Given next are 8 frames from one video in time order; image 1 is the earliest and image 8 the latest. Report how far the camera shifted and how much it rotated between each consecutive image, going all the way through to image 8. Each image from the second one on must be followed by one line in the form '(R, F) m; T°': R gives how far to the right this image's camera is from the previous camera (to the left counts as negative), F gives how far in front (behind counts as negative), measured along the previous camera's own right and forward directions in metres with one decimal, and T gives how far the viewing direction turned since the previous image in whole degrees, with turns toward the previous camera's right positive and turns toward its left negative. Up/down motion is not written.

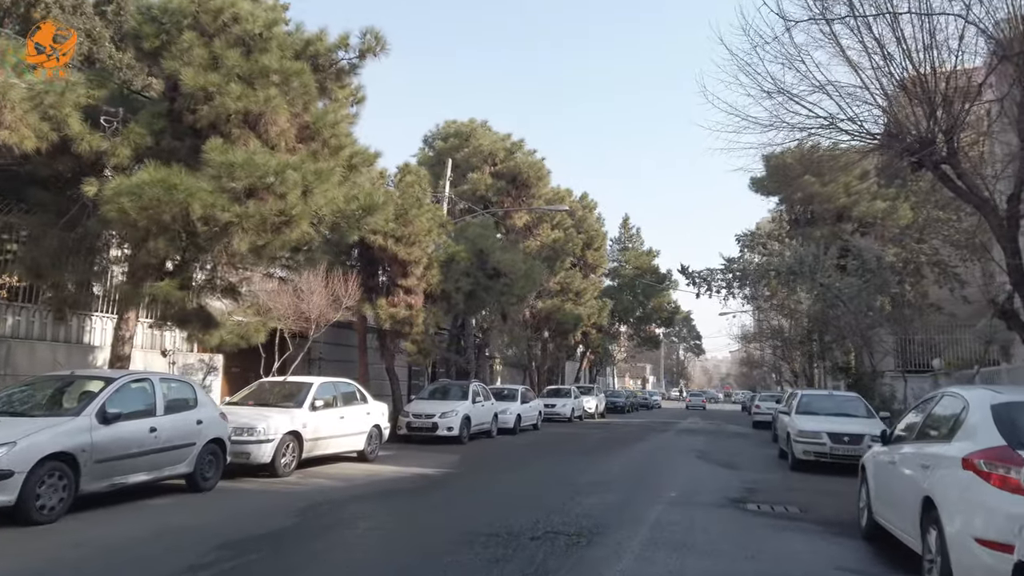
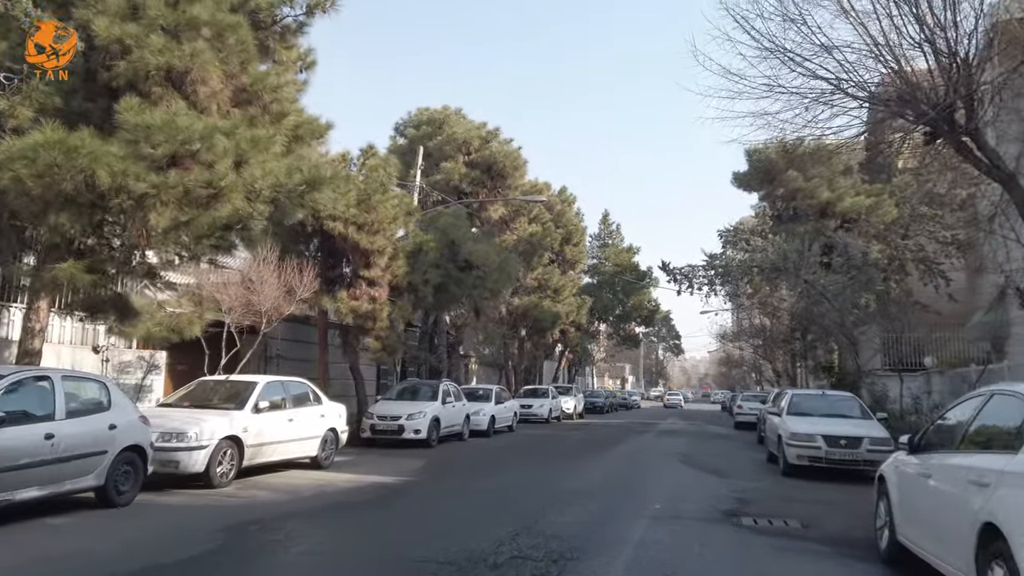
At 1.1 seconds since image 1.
(+0.2, +1.4) m; +2°
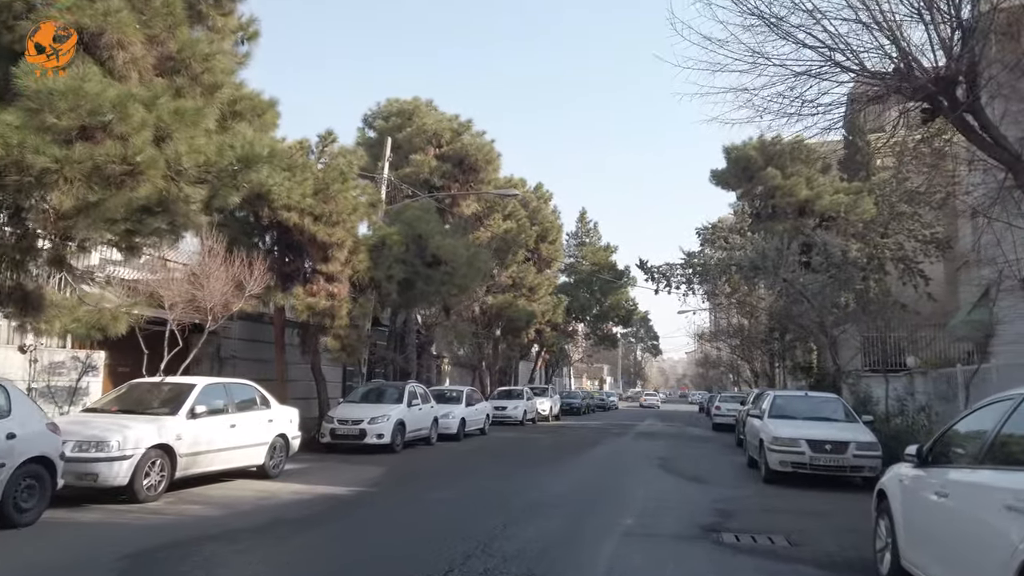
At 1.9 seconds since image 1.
(+0.3, +1.0) m; +2°
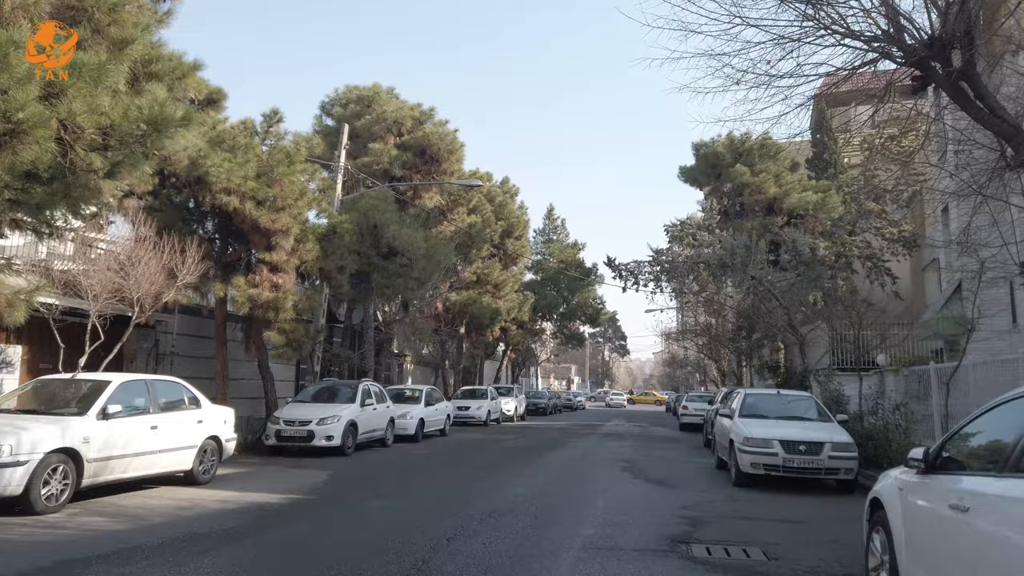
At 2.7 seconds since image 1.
(+0.2, +1.0) m; +2°
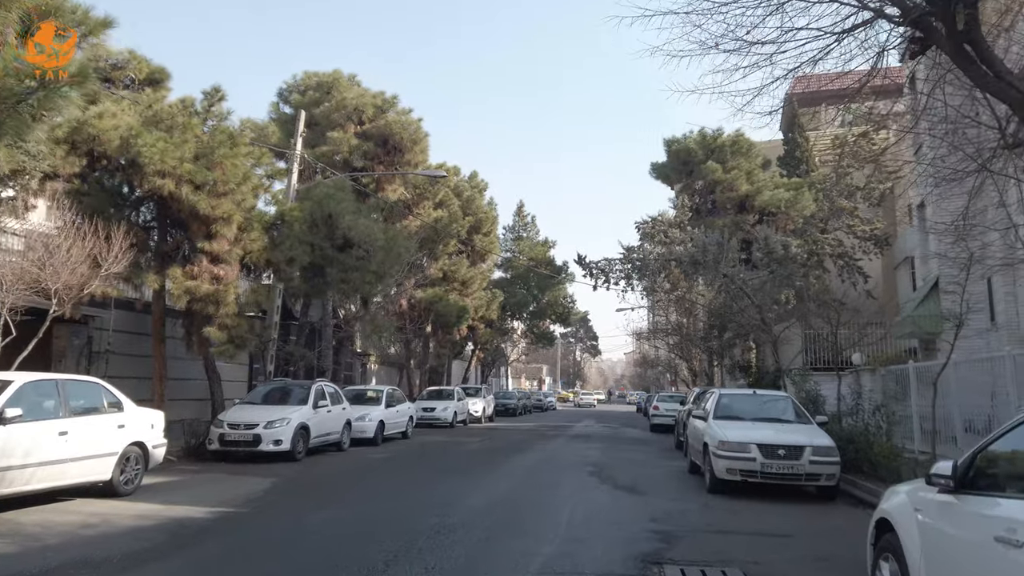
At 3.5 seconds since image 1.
(+0.2, +1.0) m; +2°
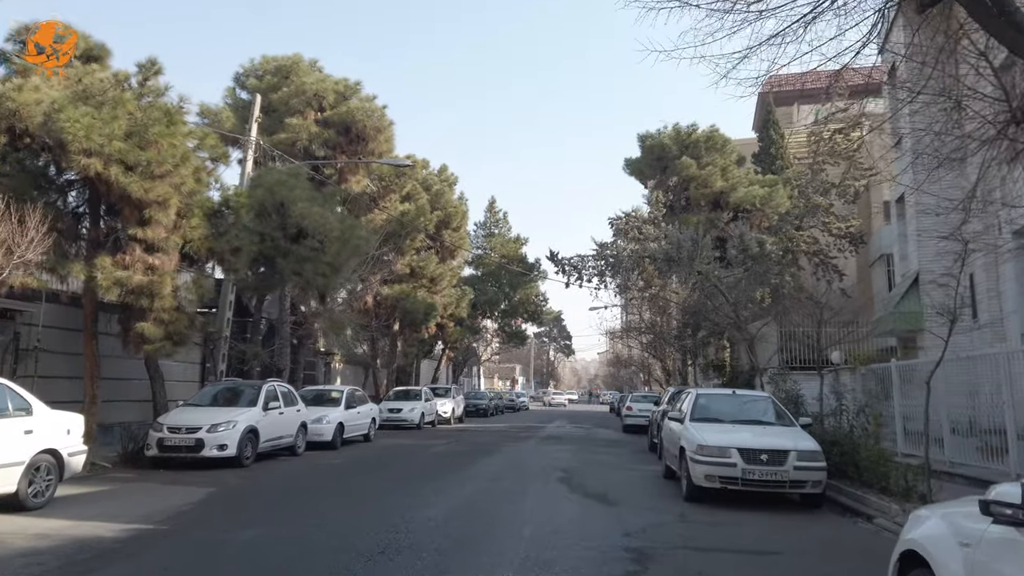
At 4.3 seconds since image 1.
(+0.2, +1.0) m; +2°
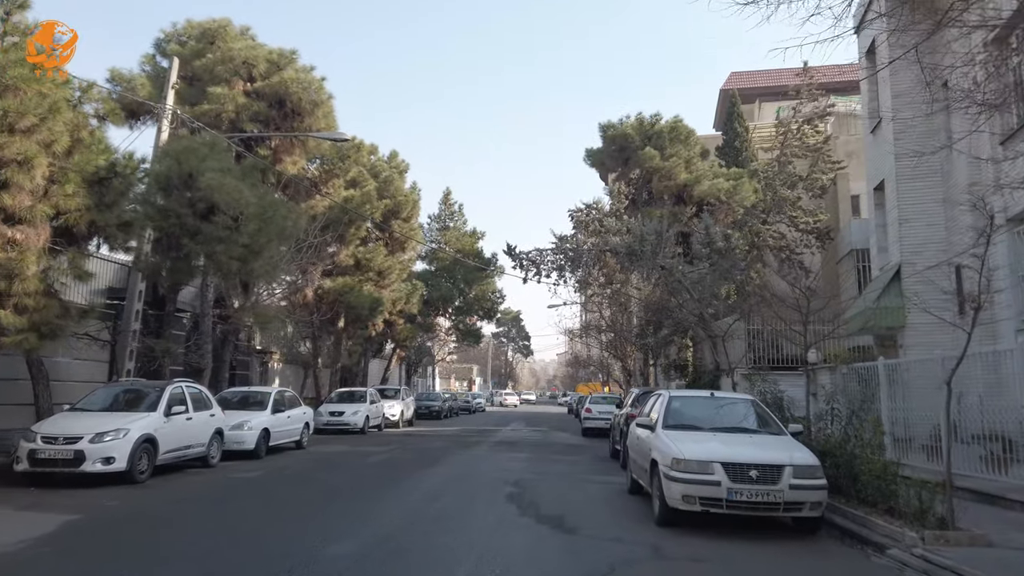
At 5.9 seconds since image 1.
(+0.3, +2.0) m; +3°
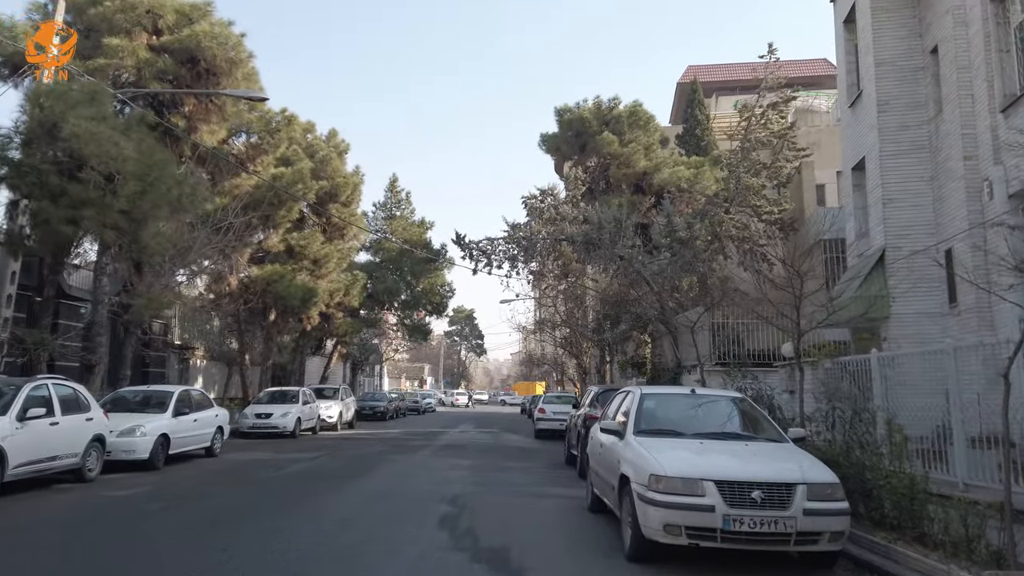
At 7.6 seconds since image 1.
(+0.3, +2.3) m; +4°
